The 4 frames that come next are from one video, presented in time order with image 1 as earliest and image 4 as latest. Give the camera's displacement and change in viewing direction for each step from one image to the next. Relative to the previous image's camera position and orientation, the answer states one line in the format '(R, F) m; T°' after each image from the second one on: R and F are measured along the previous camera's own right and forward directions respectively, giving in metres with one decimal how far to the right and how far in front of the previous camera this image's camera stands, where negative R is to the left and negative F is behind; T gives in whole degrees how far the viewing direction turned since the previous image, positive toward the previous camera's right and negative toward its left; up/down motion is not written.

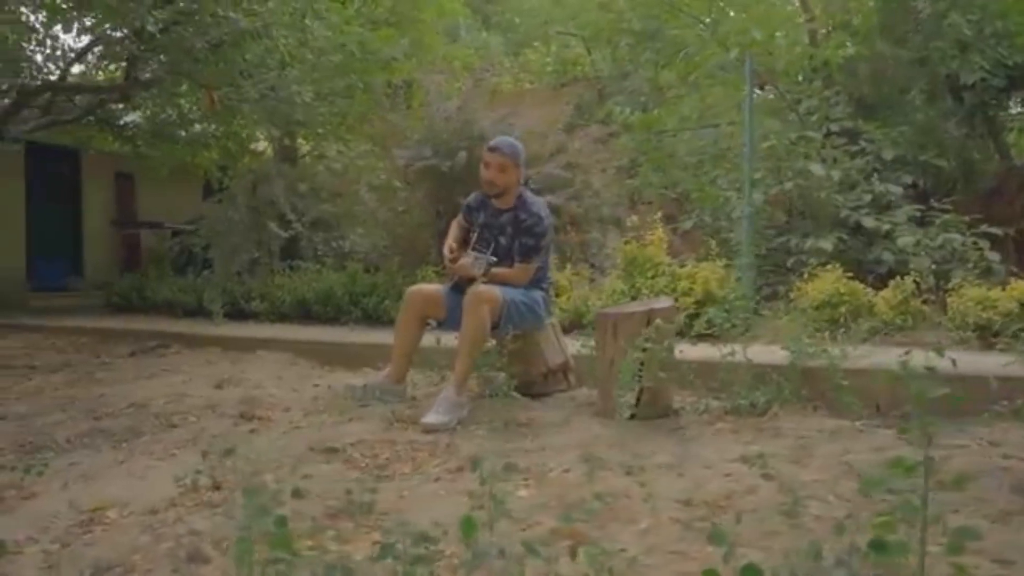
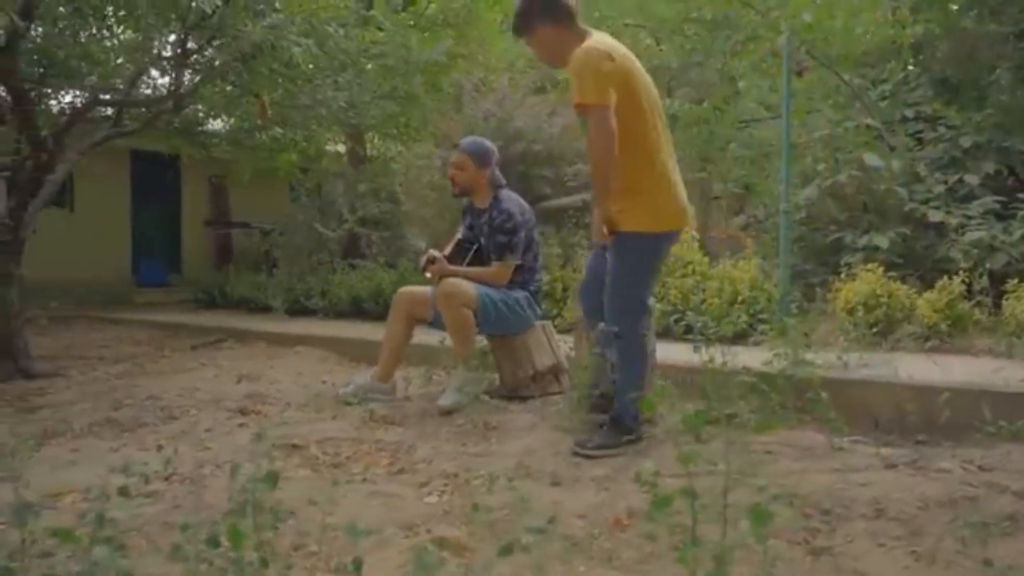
(+1.0, +0.1) m; -11°
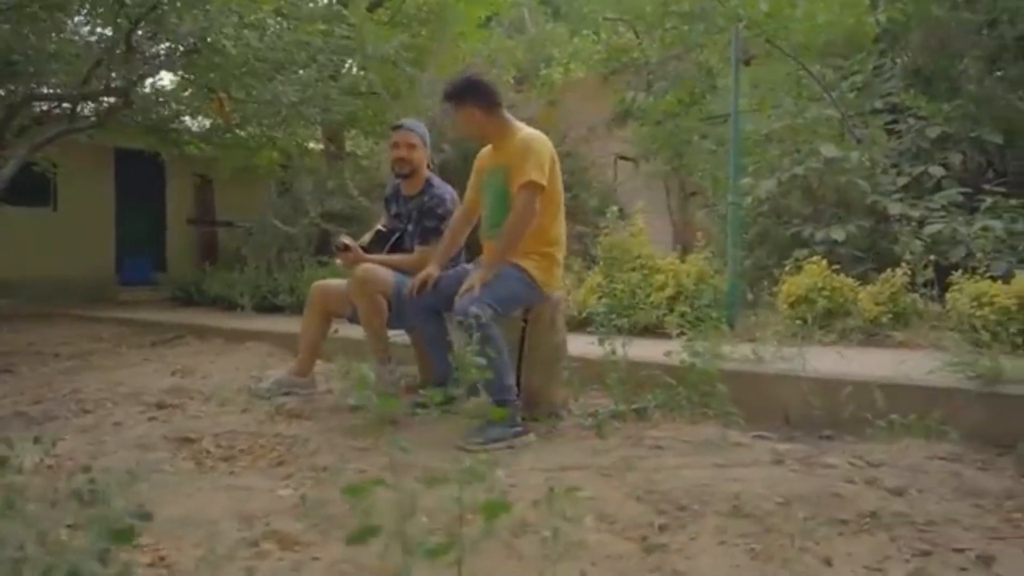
(+0.7, +0.2) m; -4°
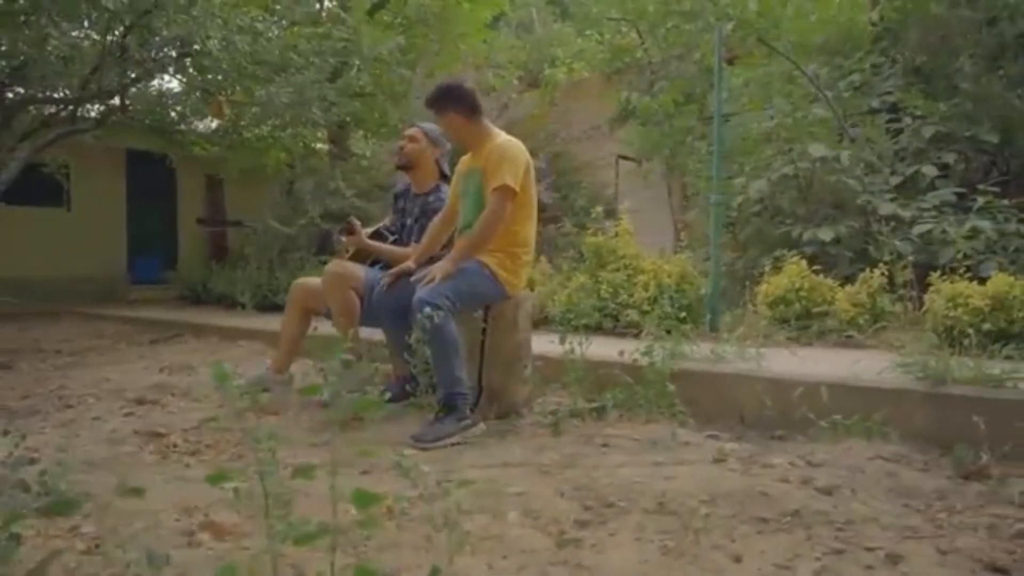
(+0.4, 0.0) m; -3°
